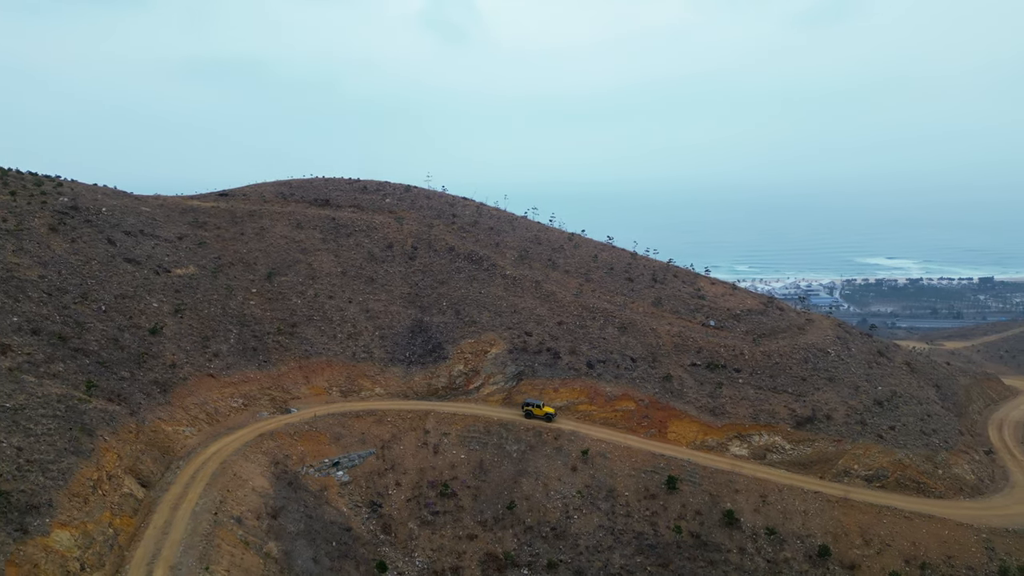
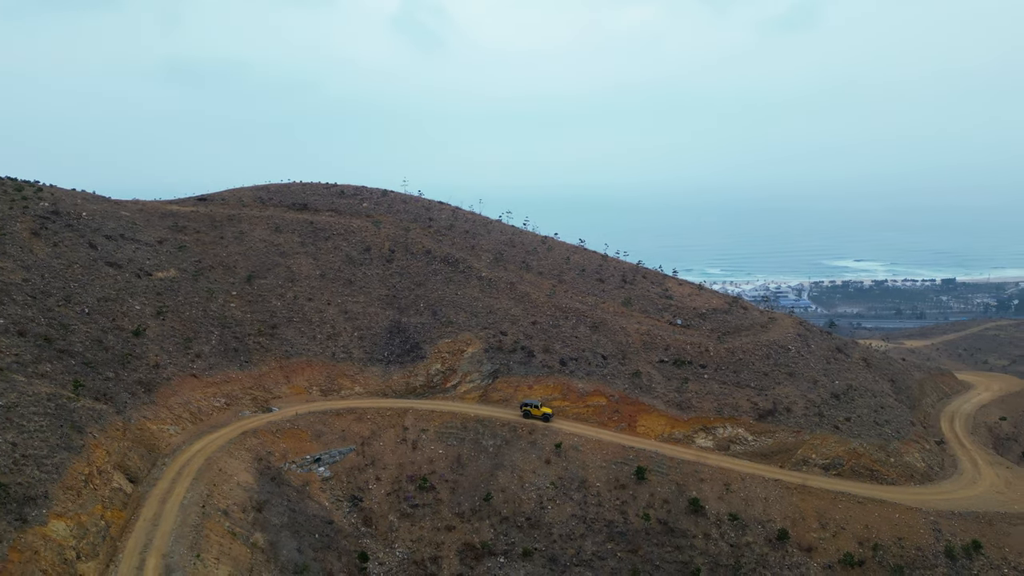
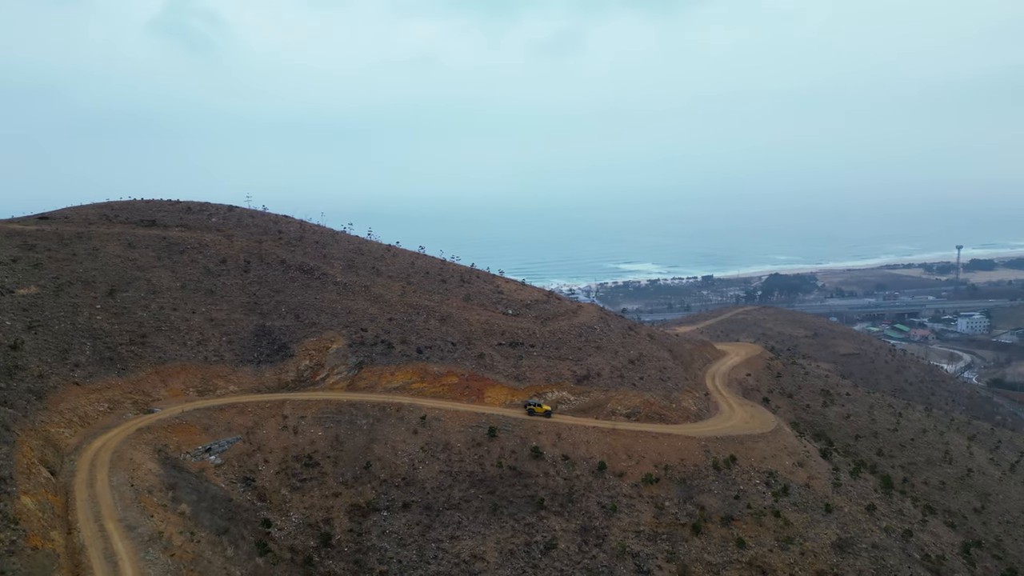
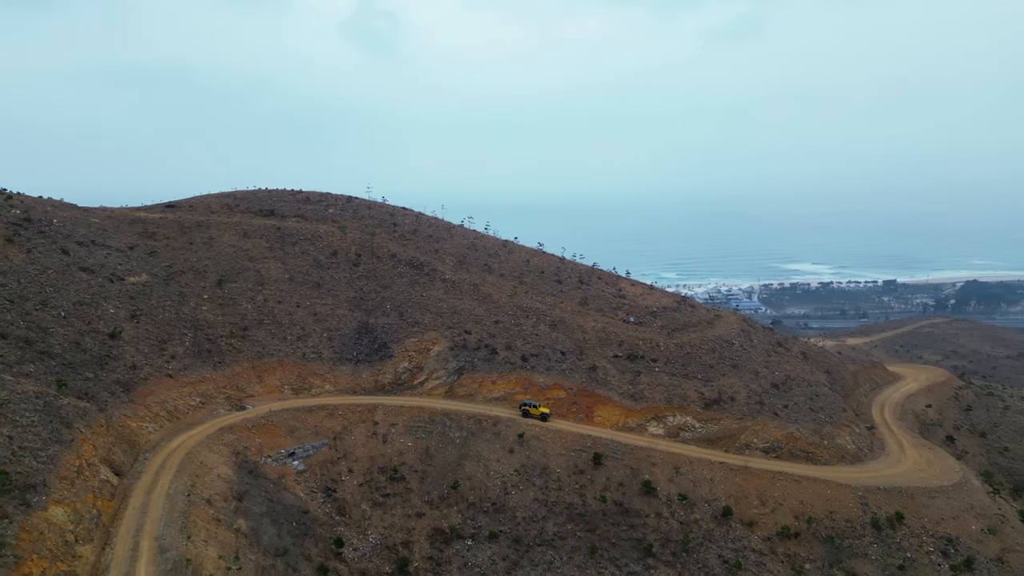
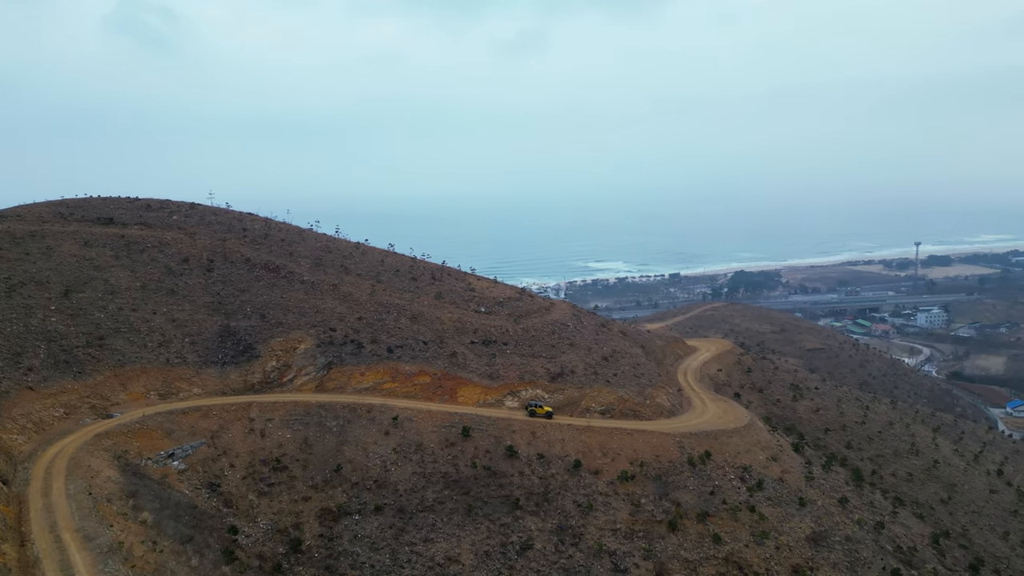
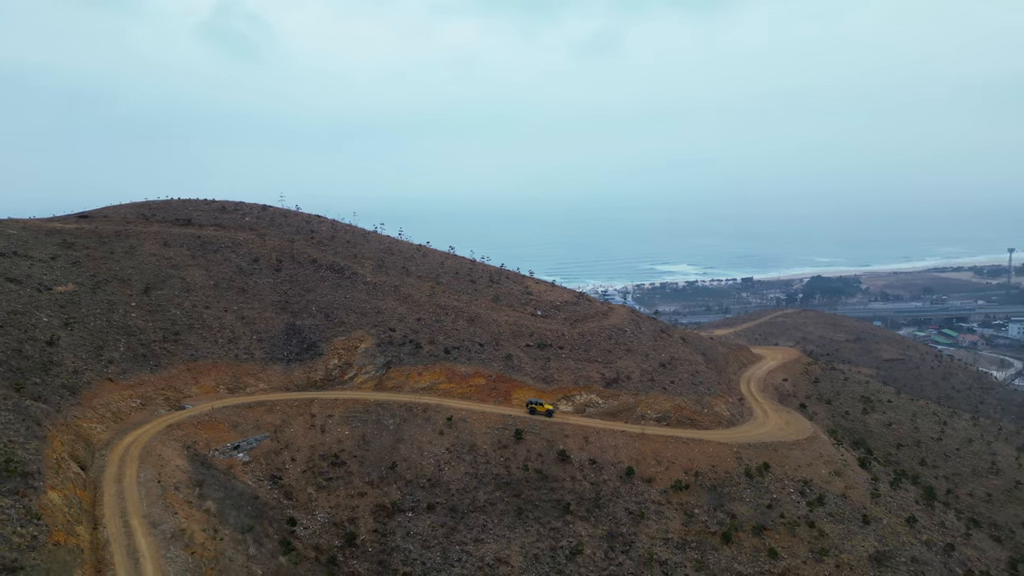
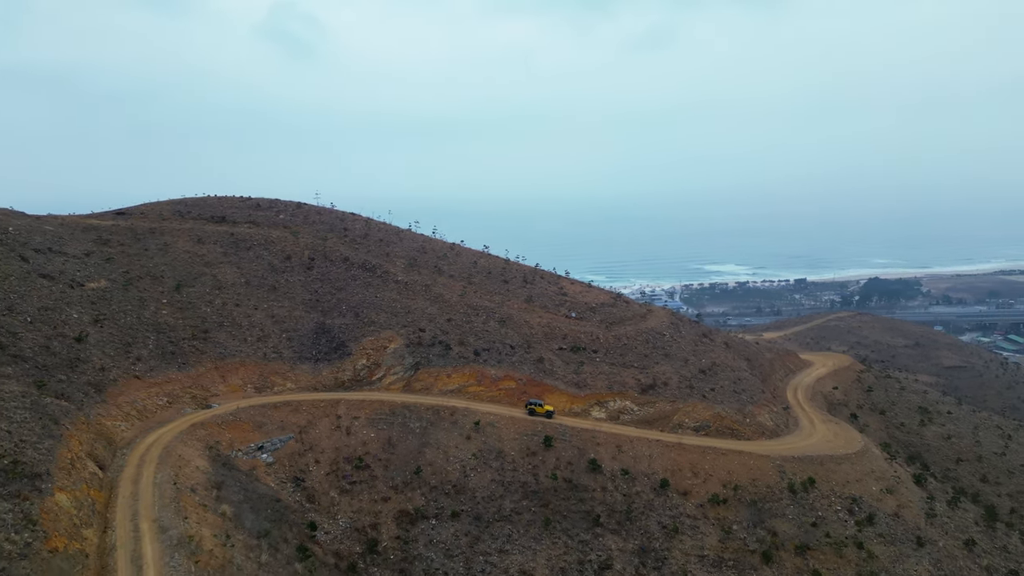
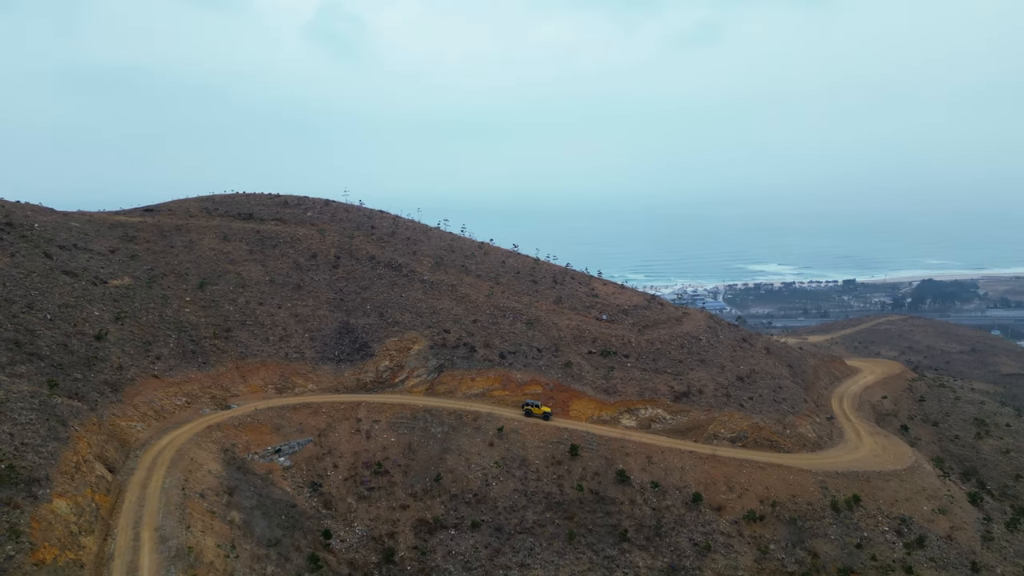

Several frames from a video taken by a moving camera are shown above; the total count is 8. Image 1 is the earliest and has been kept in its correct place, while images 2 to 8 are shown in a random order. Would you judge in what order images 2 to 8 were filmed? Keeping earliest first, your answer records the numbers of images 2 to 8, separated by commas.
2, 4, 8, 7, 6, 3, 5
